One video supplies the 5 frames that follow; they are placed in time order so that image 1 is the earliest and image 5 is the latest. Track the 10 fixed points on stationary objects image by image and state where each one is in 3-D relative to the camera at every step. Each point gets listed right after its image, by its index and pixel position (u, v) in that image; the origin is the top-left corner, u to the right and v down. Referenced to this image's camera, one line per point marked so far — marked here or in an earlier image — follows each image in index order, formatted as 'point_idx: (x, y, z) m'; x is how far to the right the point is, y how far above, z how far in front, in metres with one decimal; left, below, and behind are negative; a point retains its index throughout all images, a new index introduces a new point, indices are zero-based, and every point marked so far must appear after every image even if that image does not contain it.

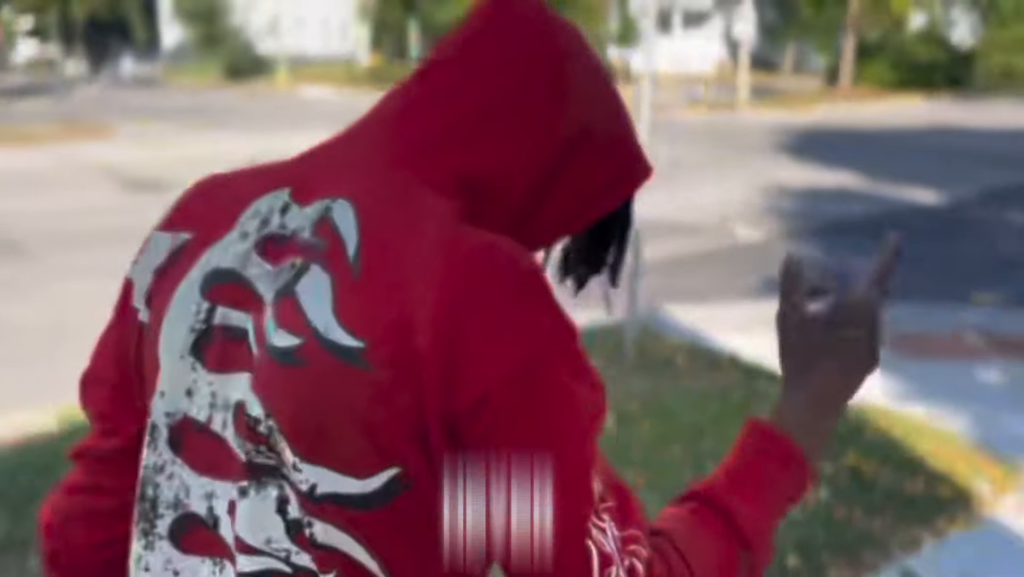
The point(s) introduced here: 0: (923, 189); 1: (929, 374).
0: (+6.4, +1.7, +14.0) m
1: (+2.8, -0.6, +6.3) m
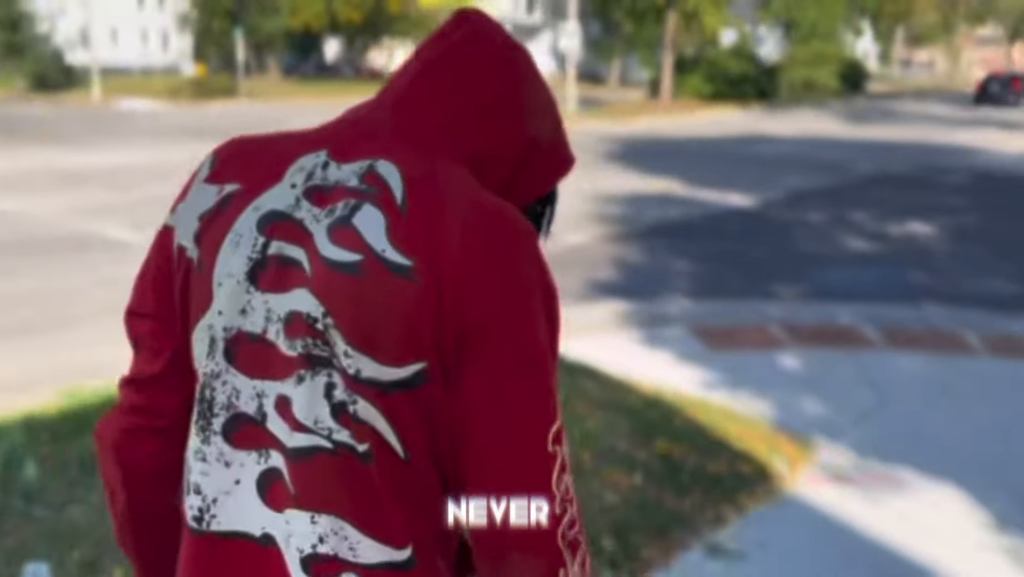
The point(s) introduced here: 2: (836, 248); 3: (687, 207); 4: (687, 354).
0: (+3.7, +1.7, +15.0) m
1: (+1.7, -0.6, +6.8) m
2: (+3.9, +0.5, +10.7) m
3: (+2.7, +1.3, +13.6) m
4: (+1.4, -0.5, +7.0) m
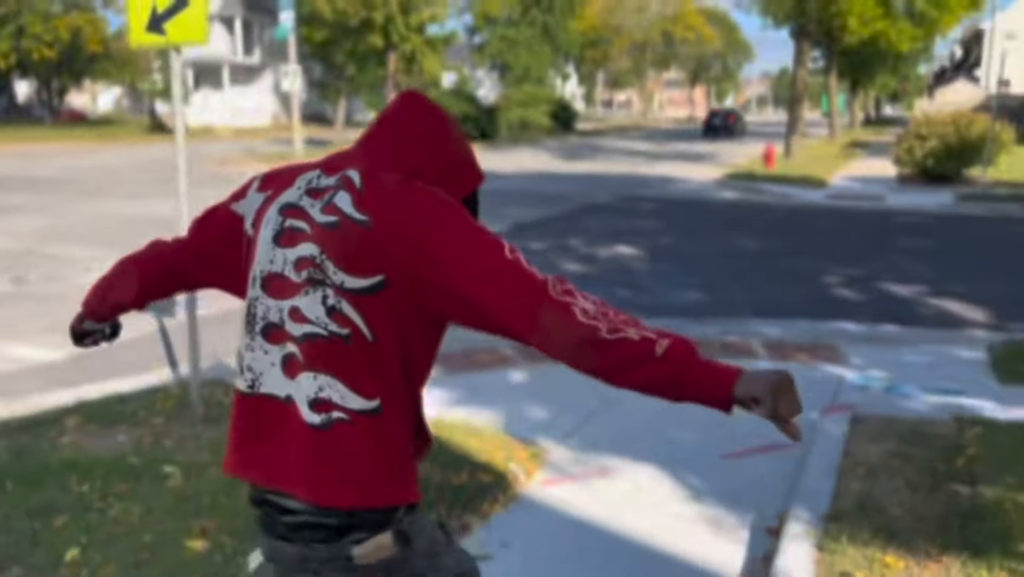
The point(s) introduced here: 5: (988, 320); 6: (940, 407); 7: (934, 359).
0: (-1.0, +1.2, +15.7) m
1: (-0.3, -0.8, +7.2) m
2: (+0.5, +0.2, +11.6) m
3: (-1.5, +0.8, +14.0) m
4: (-0.7, -0.8, +7.3) m
5: (+5.2, -0.3, +9.6) m
6: (+3.1, -0.8, +6.3) m
7: (+3.7, -0.6, +7.8) m
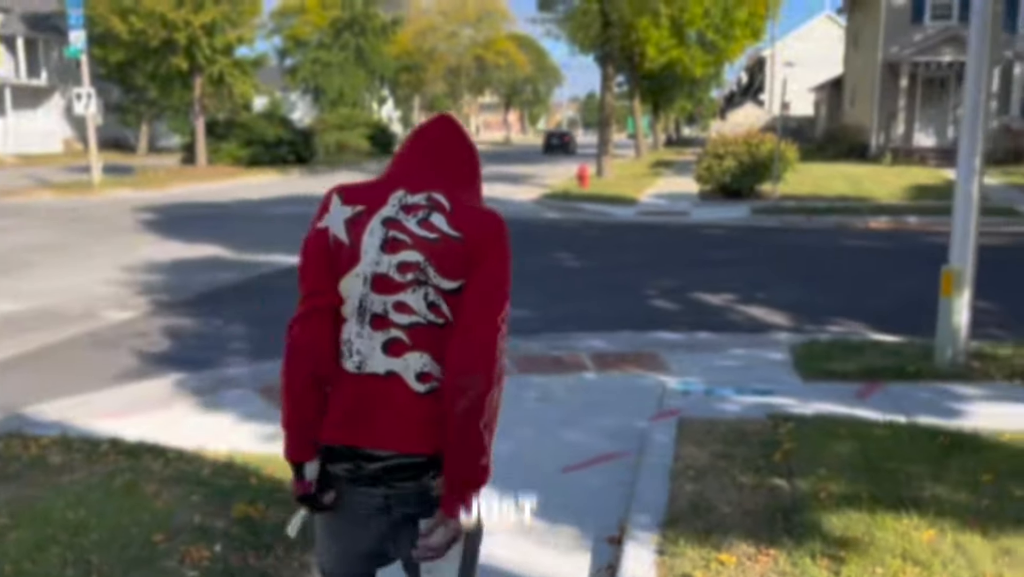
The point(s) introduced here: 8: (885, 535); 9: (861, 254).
0: (-4.1, +0.6, +15.2) m
1: (-1.7, -1.0, +6.9) m
2: (-1.7, -0.1, +11.4) m
3: (-4.3, +0.3, +13.4) m
4: (-2.1, -1.0, +7.0) m
5: (+3.3, -0.4, +10.4) m
6: (+1.9, -0.9, +6.7) m
7: (+2.2, -0.7, +8.3) m
8: (+1.7, -1.1, +3.9) m
9: (+6.0, +0.6, +14.9) m
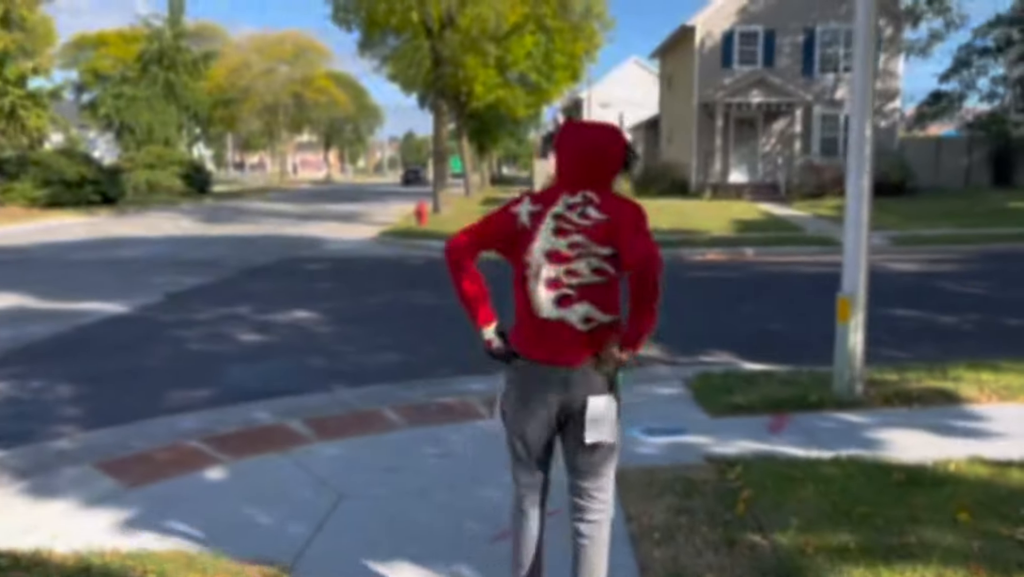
0: (-6.4, -0.2, +13.4) m
1: (-2.3, -1.4, +5.8) m
2: (-3.3, -0.7, +10.2) m
3: (-6.2, -0.4, +11.6) m
4: (-2.7, -1.4, +5.8) m
5: (+1.8, -0.8, +10.2) m
6: (+1.2, -1.2, +6.3) m
7: (+1.2, -1.0, +7.9) m
8: (+1.6, -1.2, +3.5) m
9: (+3.5, +0.1, +15.2) m
